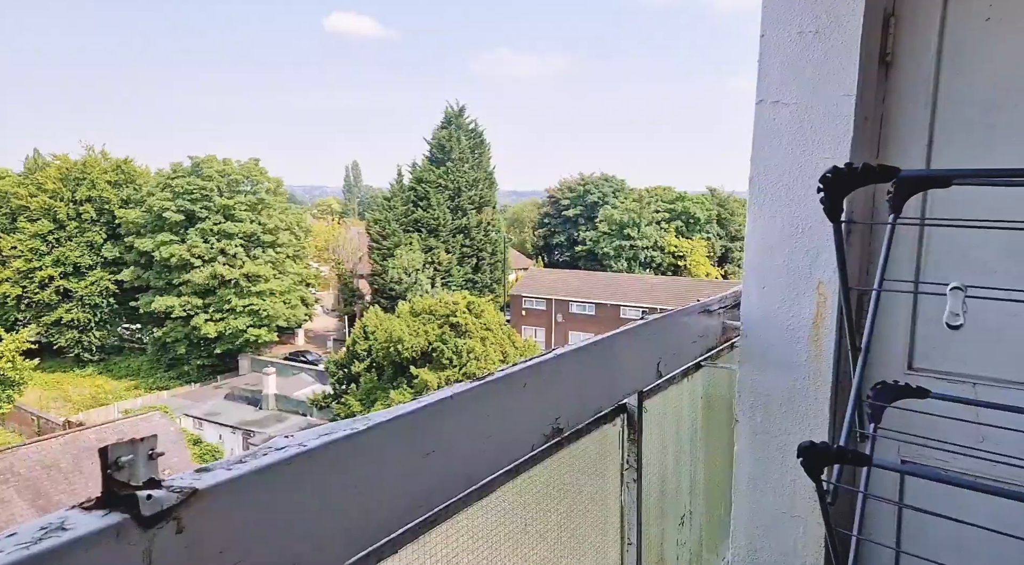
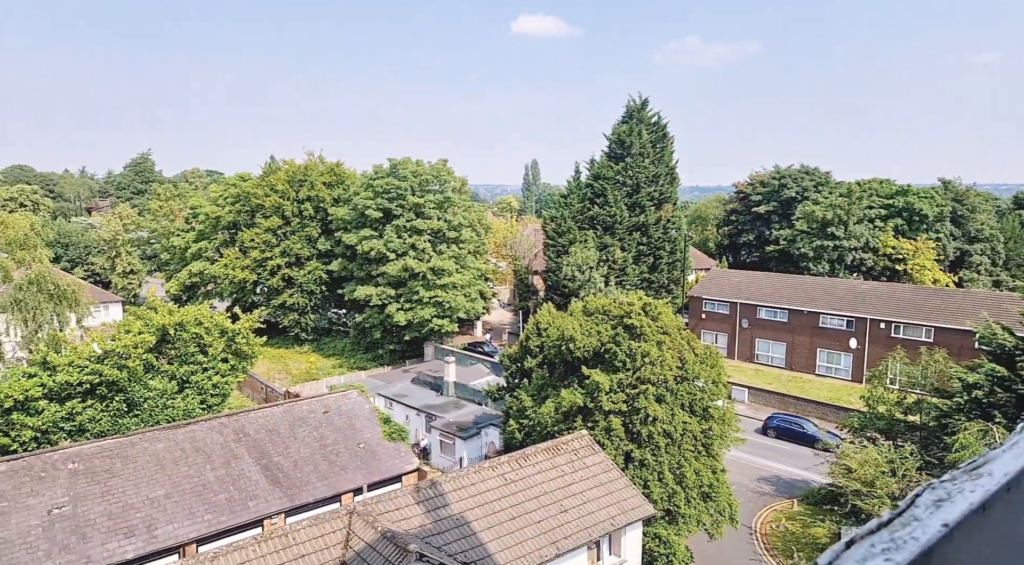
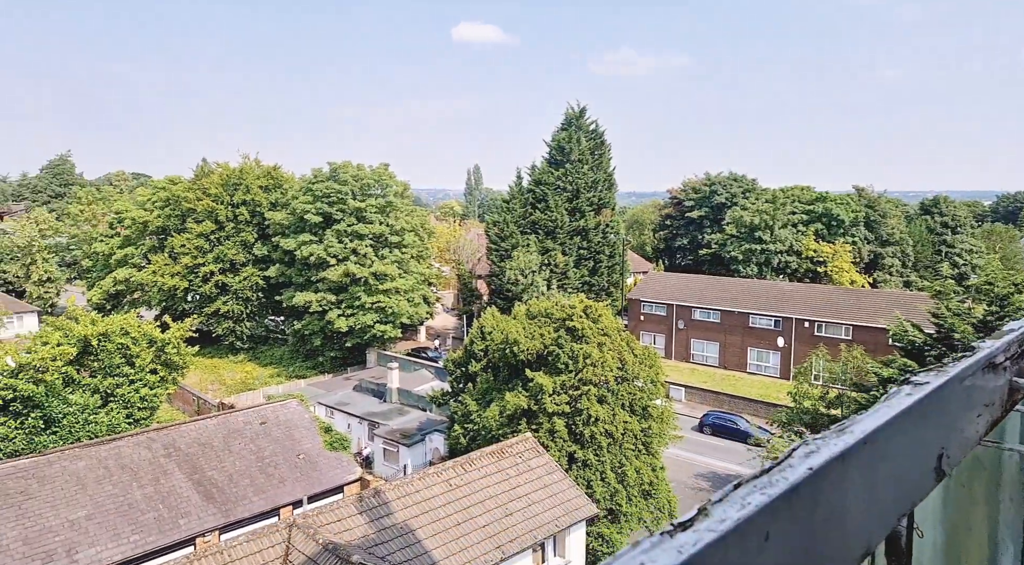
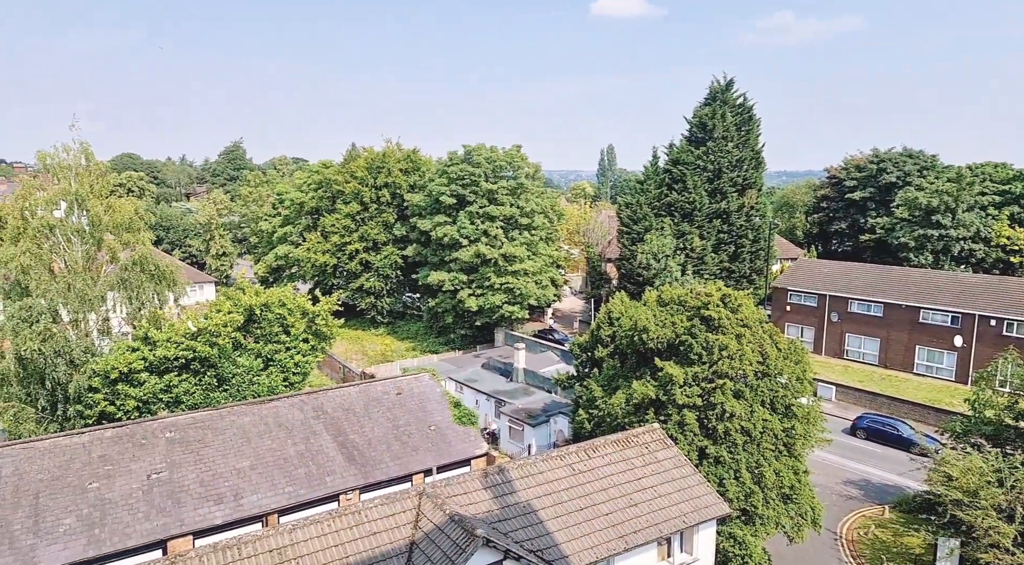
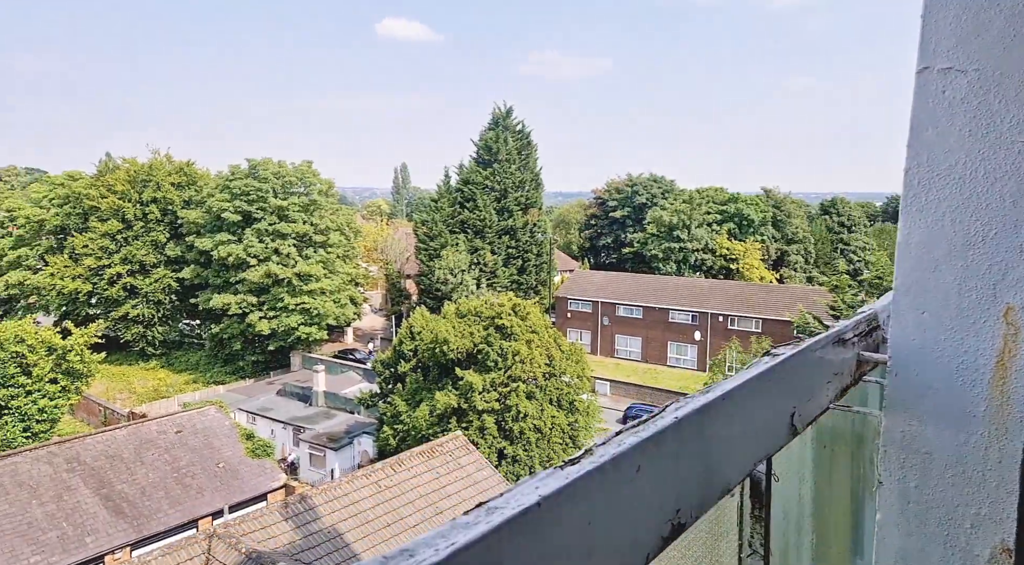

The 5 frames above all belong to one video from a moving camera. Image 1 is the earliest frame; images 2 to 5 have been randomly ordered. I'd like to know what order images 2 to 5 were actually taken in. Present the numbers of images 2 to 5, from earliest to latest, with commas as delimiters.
5, 3, 2, 4
